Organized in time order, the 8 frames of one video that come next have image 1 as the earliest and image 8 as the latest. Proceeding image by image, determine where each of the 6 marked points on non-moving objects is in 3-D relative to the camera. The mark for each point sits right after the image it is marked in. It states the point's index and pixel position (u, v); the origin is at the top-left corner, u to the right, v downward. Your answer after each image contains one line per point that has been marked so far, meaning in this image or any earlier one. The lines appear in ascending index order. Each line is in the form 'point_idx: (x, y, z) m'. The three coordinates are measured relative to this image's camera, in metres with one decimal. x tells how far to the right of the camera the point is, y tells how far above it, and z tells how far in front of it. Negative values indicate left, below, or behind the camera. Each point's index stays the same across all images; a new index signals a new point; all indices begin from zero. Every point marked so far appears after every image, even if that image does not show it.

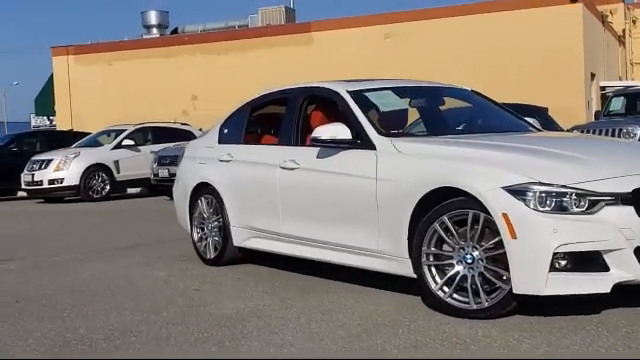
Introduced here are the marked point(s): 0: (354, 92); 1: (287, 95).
0: (+0.3, +0.8, +7.5) m
1: (-0.3, +0.8, +8.3) m
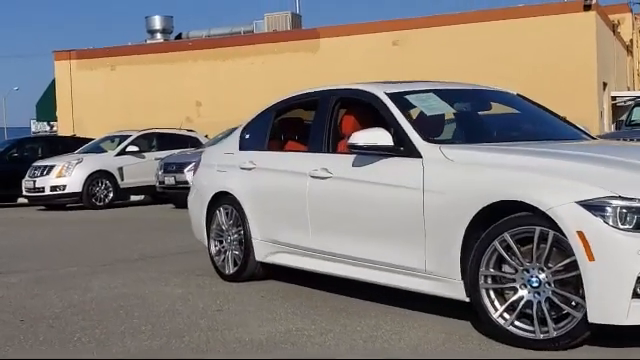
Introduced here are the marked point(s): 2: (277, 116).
0: (+0.6, +0.7, +6.8) m
1: (0.0, +0.8, +7.6) m
2: (-0.4, +0.6, +8.3) m
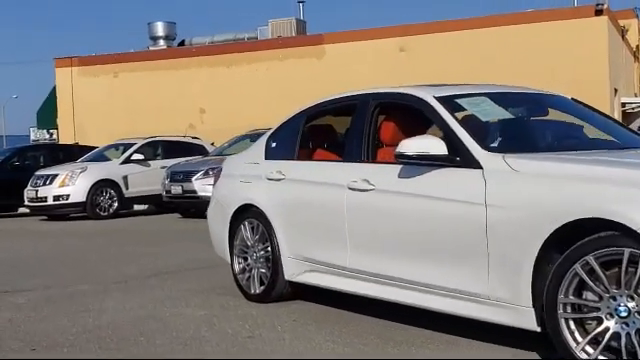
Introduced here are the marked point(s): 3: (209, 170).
0: (+0.9, +0.6, +6.2) m
1: (+0.3, +0.7, +7.0) m
2: (-0.1, +0.5, +7.6) m
3: (-2.4, +0.2, +17.5) m
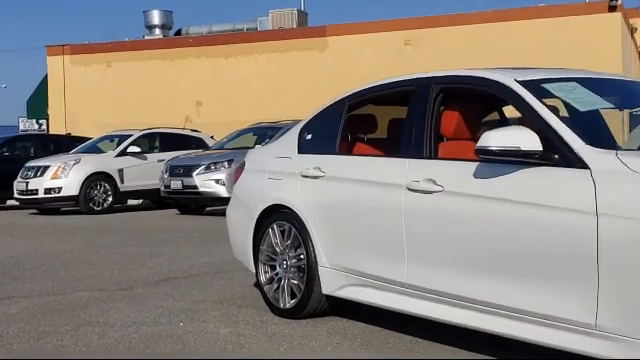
0: (+1.3, +0.6, +5.2) m
1: (+0.6, +0.7, +6.0) m
2: (+0.2, +0.5, +6.6) m
3: (-2.2, +0.3, +16.5) m
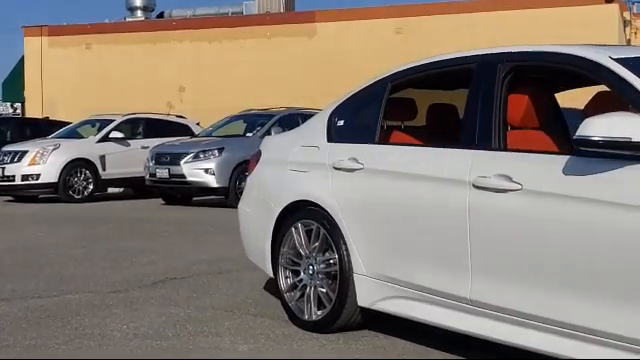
0: (+1.5, +0.6, +4.3) m
1: (+0.9, +0.7, +5.1) m
2: (+0.5, +0.6, +5.7) m
3: (-2.2, +0.5, +15.5) m
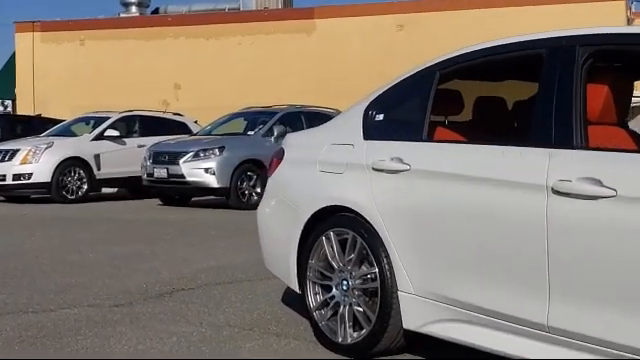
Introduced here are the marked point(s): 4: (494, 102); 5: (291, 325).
0: (+1.8, +0.6, +3.6) m
1: (+1.1, +0.7, +4.4) m
2: (+0.7, +0.6, +5.0) m
3: (-2.1, +0.5, +14.7) m
4: (+1.0, +0.4, +4.8) m
5: (-0.2, -1.0, +6.0) m
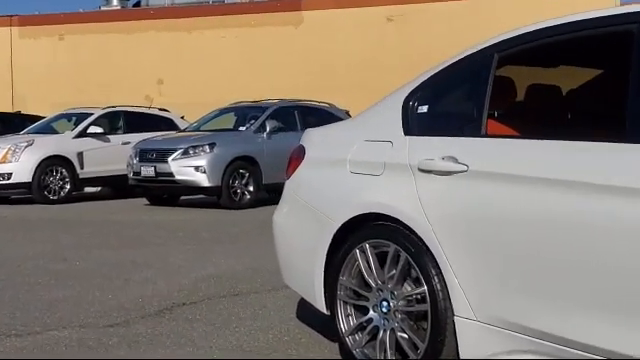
0: (+2.0, +0.6, +2.9) m
1: (+1.3, +0.7, +3.7) m
2: (+0.9, +0.6, +4.3) m
3: (-2.1, +0.5, +13.9) m
4: (+1.2, +0.4, +4.1) m
5: (-0.1, -1.0, +5.3) m
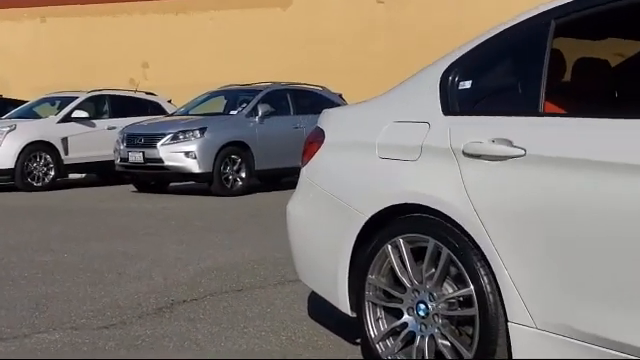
0: (+2.1, +0.6, +2.4) m
1: (+1.4, +0.7, +3.1) m
2: (+1.0, +0.6, +3.7) m
3: (-2.2, +0.7, +13.4) m
4: (+1.3, +0.5, +3.6) m
5: (+0.1, -1.0, +4.8) m
